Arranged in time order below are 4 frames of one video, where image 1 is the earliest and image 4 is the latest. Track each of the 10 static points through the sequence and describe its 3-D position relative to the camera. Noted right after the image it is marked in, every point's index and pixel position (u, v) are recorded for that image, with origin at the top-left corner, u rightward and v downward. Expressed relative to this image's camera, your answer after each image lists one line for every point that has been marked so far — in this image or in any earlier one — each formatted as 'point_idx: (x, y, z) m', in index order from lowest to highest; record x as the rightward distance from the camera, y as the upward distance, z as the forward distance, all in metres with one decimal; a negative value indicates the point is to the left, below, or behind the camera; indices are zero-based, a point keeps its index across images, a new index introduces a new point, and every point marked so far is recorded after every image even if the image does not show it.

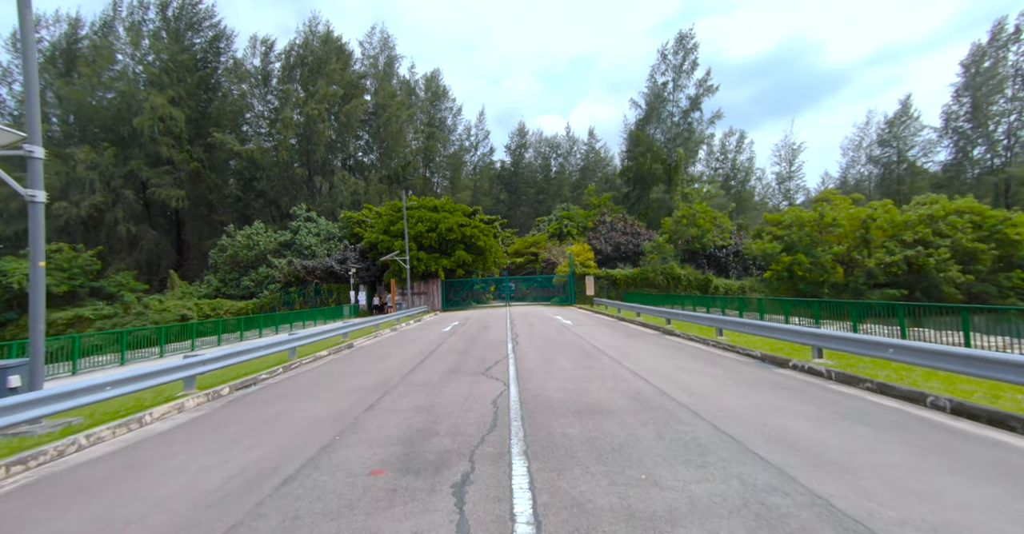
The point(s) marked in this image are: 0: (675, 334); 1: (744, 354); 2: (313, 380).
0: (+4.8, -2.0, +12.9) m
1: (+4.7, -1.8, +9.1) m
2: (-3.7, -2.2, +8.3) m
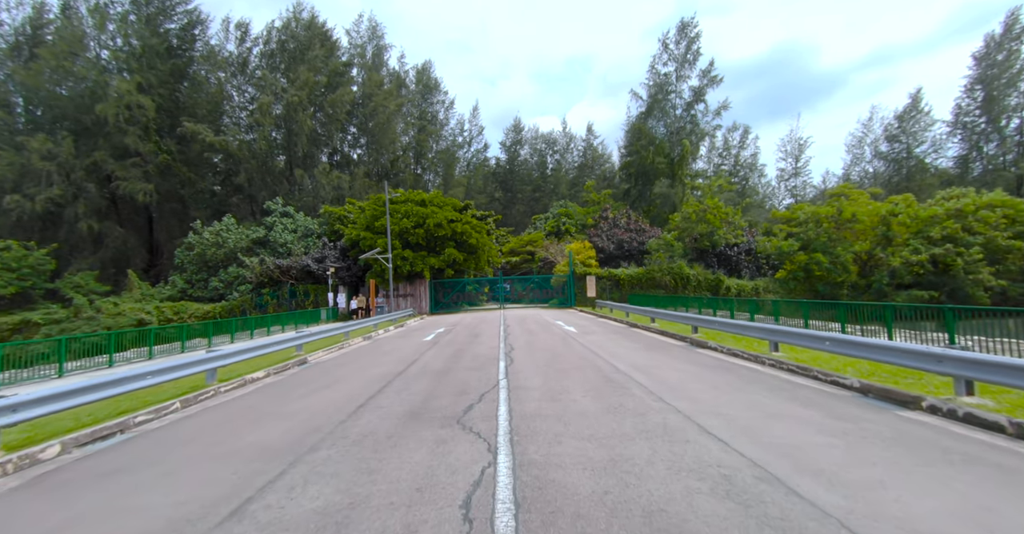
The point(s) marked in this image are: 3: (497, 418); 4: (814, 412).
0: (+4.6, -1.9, +10.4) m
1: (+4.6, -1.7, +6.5) m
2: (-3.8, -2.1, +5.7) m
3: (-0.2, -1.6, +4.8) m
4: (+3.4, -1.6, +4.9) m
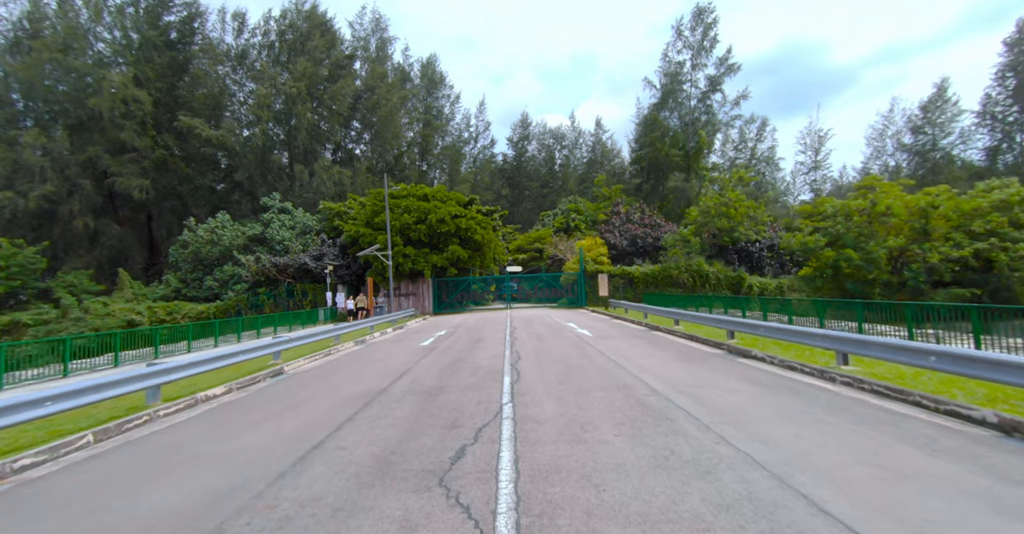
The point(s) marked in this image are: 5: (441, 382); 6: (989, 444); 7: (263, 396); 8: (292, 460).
0: (+4.8, -1.8, +8.8) m
1: (+4.7, -1.6, +5.0) m
2: (-3.8, -2.0, +4.2) m
3: (-0.1, -1.6, +3.3) m
4: (+3.4, -1.5, +3.4) m
5: (-1.1, -1.8, +7.0) m
6: (+4.1, -1.5, +3.8) m
7: (-4.1, -2.1, +7.3) m
8: (-2.0, -1.8, +4.1) m
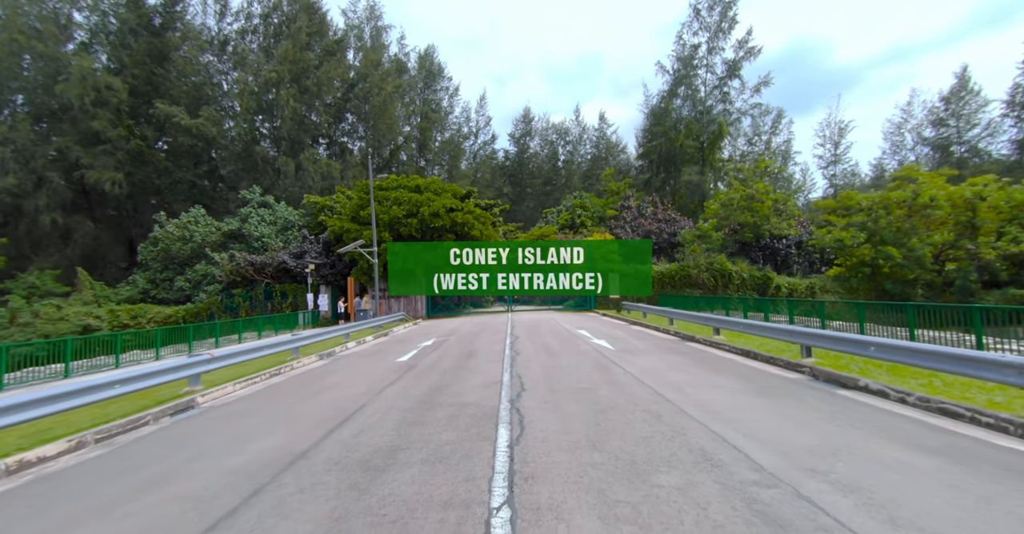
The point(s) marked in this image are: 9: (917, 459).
0: (+4.8, -1.7, +6.2) m
1: (+4.7, -1.5, +2.4) m
2: (-3.8, -1.9, +1.6) m
3: (-0.1, -1.4, +0.7) m
4: (+3.4, -1.4, +0.8) m
5: (-1.1, -1.7, +4.4) m
6: (+4.1, -1.4, +1.2) m
7: (-4.1, -2.0, +4.7) m
8: (-2.0, -1.6, +1.5) m
9: (+3.2, -1.5, +3.6) m
